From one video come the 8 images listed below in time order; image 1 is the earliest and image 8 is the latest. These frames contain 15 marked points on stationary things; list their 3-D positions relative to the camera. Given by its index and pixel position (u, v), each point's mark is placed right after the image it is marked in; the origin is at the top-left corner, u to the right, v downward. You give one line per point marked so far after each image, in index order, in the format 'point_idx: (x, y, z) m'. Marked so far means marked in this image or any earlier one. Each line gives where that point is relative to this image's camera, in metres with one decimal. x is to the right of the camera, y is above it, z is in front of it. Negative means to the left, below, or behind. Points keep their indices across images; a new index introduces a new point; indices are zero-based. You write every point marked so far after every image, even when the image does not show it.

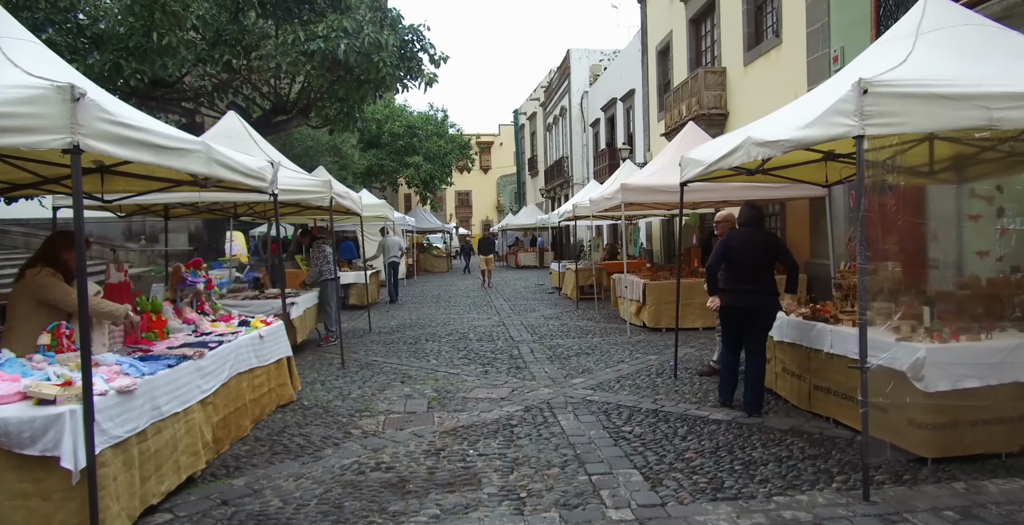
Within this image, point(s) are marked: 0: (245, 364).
0: (-1.8, -0.7, +4.5) m
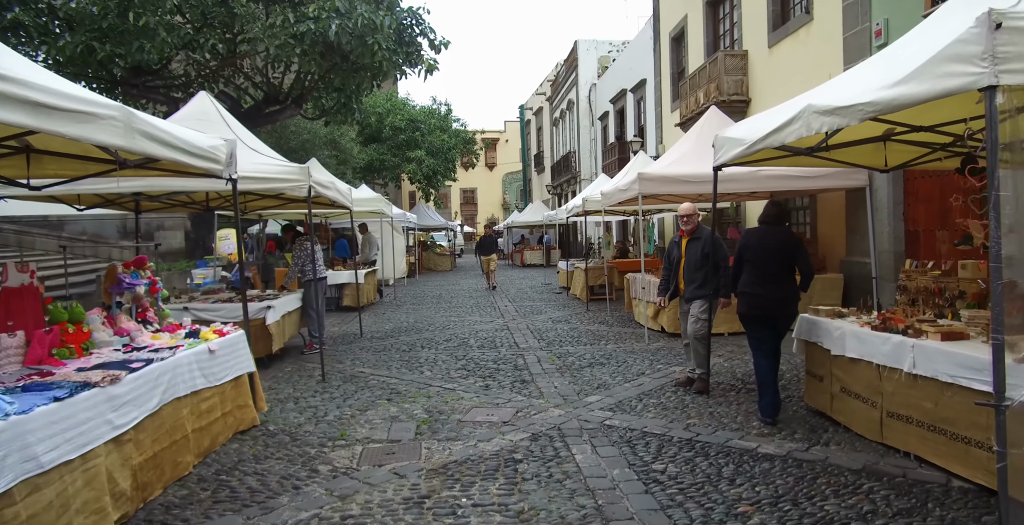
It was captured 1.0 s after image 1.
0: (-1.8, -0.7, +3.7) m
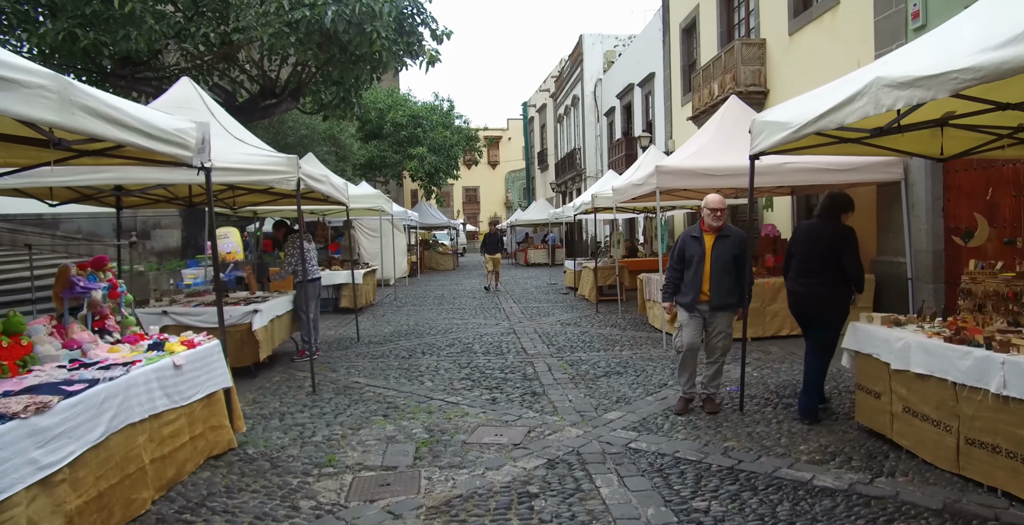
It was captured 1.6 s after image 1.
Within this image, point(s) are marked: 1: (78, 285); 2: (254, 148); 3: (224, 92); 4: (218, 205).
0: (-1.7, -0.7, +3.1) m
1: (-2.4, -0.1, +3.6) m
2: (-2.3, +1.0, +5.9) m
3: (-6.1, +3.6, +13.9) m
4: (-3.6, +0.7, +8.0) m
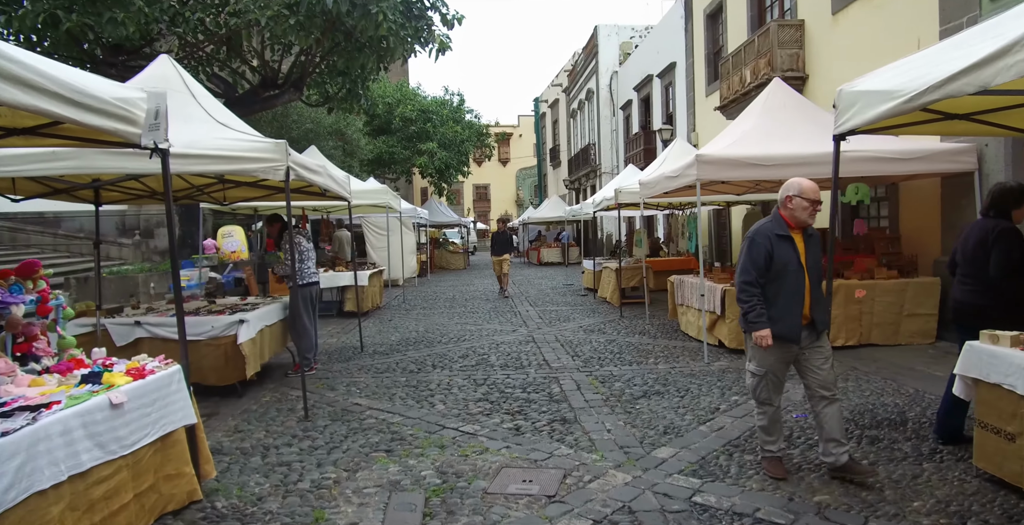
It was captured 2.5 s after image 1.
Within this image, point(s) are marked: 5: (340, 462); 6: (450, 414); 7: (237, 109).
0: (-1.6, -0.7, +2.3) m
1: (-2.2, -0.2, +2.8) m
2: (-2.1, +1.0, +5.1) m
3: (-5.8, +3.6, +13.2) m
4: (-3.4, +0.7, +7.2) m
5: (-1.0, -1.2, +3.8) m
6: (-0.4, -1.1, +4.8) m
7: (-5.4, +3.0, +13.0) m
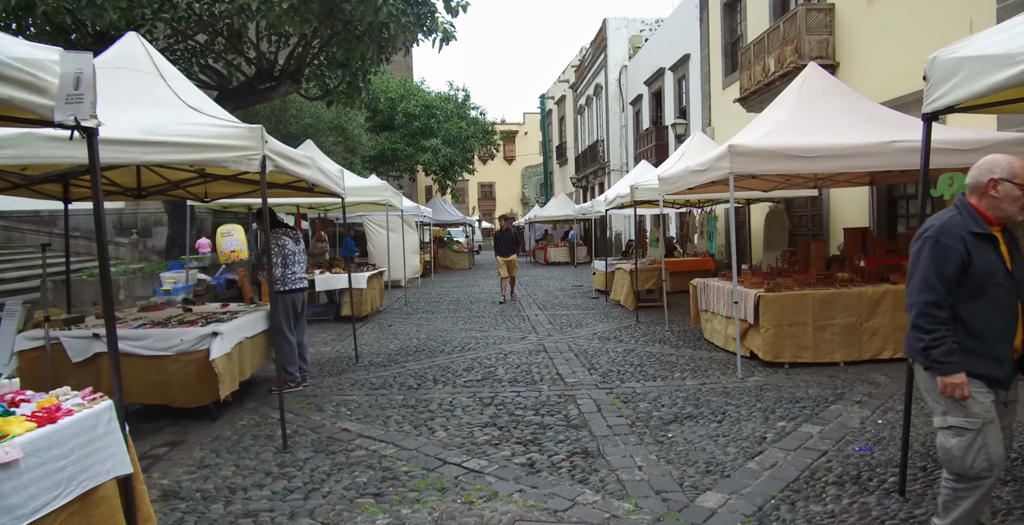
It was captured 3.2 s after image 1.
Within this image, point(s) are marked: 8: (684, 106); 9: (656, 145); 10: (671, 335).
0: (-1.5, -0.8, +1.6) m
1: (-2.1, -0.2, +2.2) m
2: (-2.1, +1.0, +4.5) m
3: (-5.6, +3.6, +12.5) m
4: (-3.3, +0.7, +6.6) m
5: (-0.9, -1.2, +3.1) m
6: (-0.4, -1.1, +4.1) m
7: (-5.3, +3.0, +12.3) m
8: (+4.6, +4.2, +17.7) m
9: (+4.2, +3.4, +19.1) m
10: (+1.9, -0.9, +8.1) m
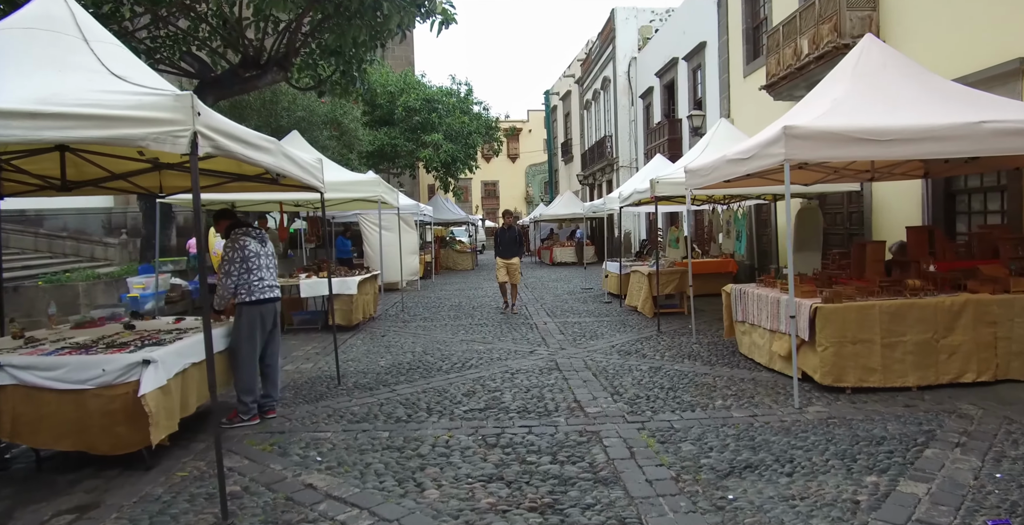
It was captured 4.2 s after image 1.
0: (-1.5, -0.8, +0.7) m
1: (-2.1, -0.2, +1.2) m
2: (-2.0, +0.9, +3.5) m
3: (-5.5, +3.5, +11.6) m
4: (-3.2, +0.6, +5.6) m
5: (-0.9, -1.2, +2.1) m
6: (-0.3, -1.2, +3.1) m
7: (-5.2, +3.0, +11.4) m
8: (+4.7, +4.2, +16.6) m
9: (+4.3, +3.4, +18.1) m
10: (+2.0, -0.9, +7.1) m
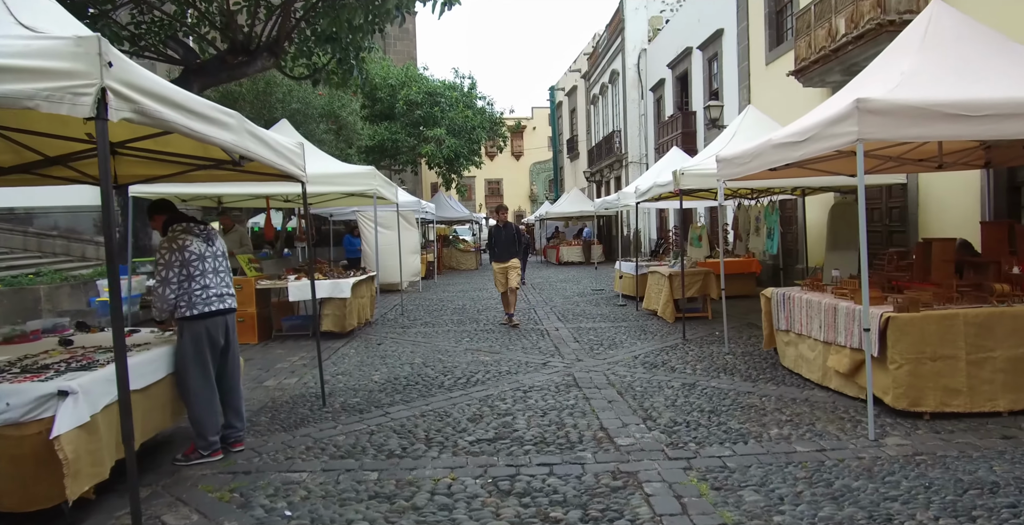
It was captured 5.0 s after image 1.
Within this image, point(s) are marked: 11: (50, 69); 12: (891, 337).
0: (-1.4, -0.8, -0.1) m
1: (-2.0, -0.3, +0.4) m
2: (-1.9, +0.9, +2.7) m
3: (-5.4, +3.5, +10.8) m
4: (-3.1, +0.6, +4.8) m
5: (-0.8, -1.2, +1.3) m
6: (-0.2, -1.2, +2.3) m
7: (-5.1, +3.0, +10.6) m
8: (+4.9, +4.2, +15.8) m
9: (+4.5, +3.4, +17.3) m
10: (+2.1, -0.9, +6.3) m
11: (-1.6, +0.7, +2.3) m
12: (+2.5, -0.5, +4.3) m
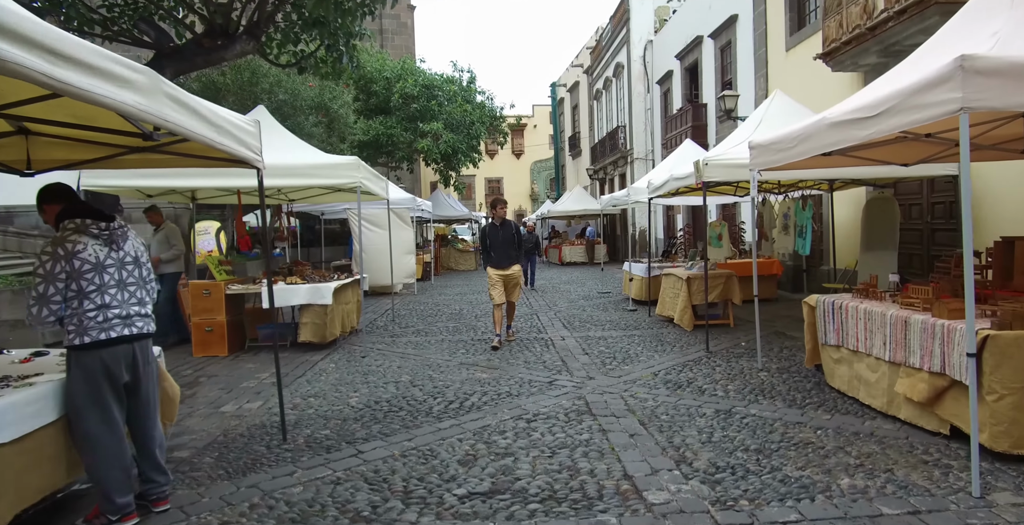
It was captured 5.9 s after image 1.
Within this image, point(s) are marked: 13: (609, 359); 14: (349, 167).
0: (-1.4, -0.9, -1.0) m
1: (-2.0, -0.3, -0.5) m
2: (-1.9, +0.9, +1.8) m
3: (-5.4, +3.5, +9.9) m
4: (-3.1, +0.6, +3.9) m
5: (-0.8, -1.3, +0.4) m
6: (-0.2, -1.2, +1.4) m
7: (-5.1, +2.9, +9.7) m
8: (+4.9, +4.2, +14.9) m
9: (+4.5, +3.4, +16.4) m
10: (+2.1, -1.0, +5.4) m
11: (-1.6, +0.6, +1.4) m
12: (+2.5, -0.5, +3.5) m
13: (+0.9, -1.0, +6.5) m
14: (-1.9, +1.1, +7.7) m
